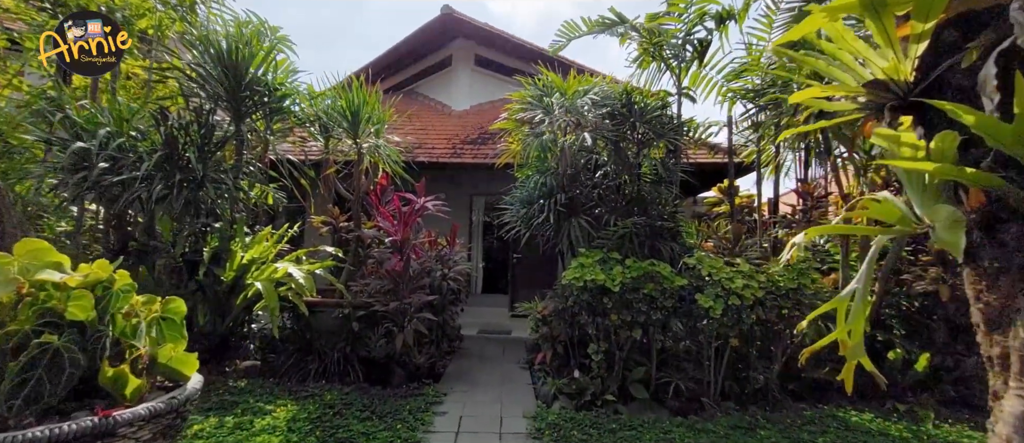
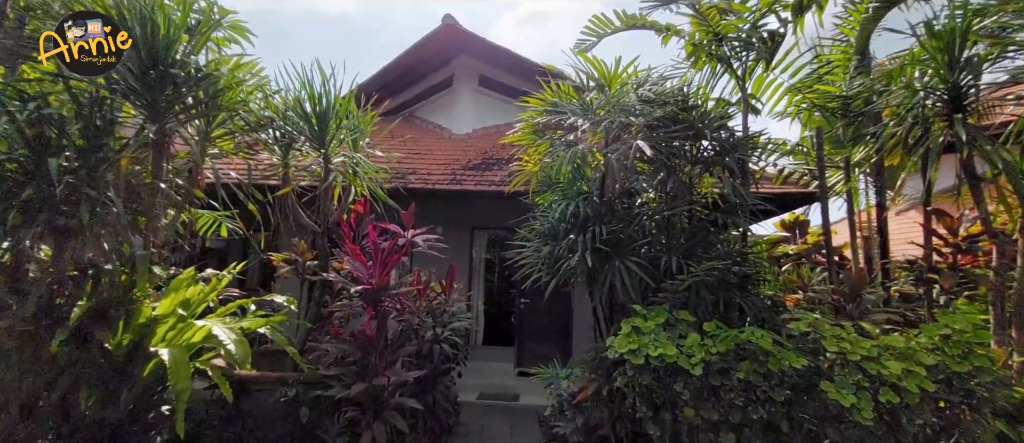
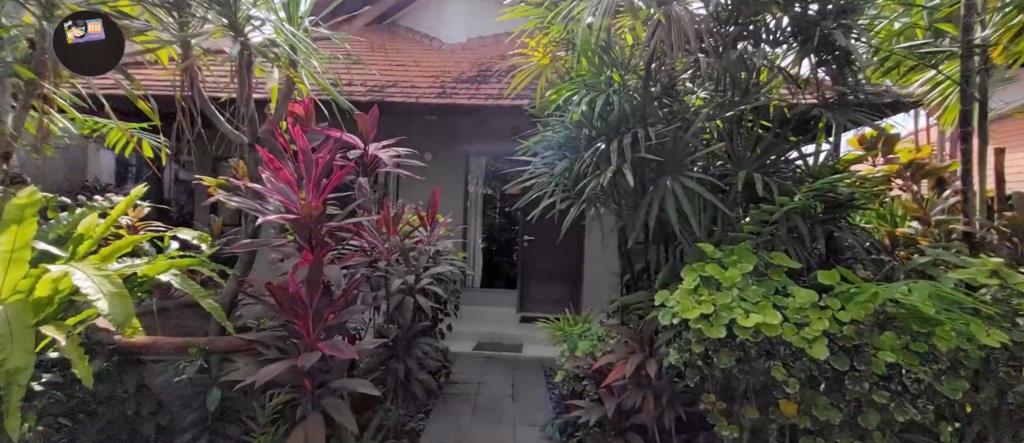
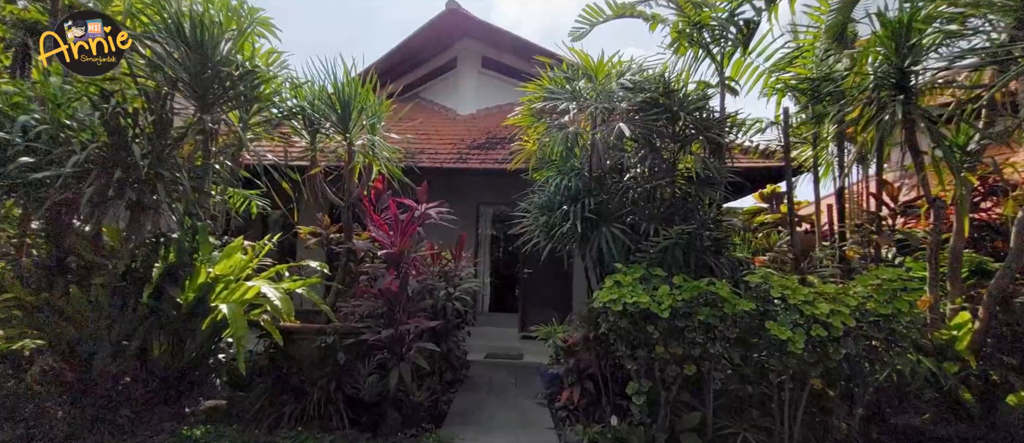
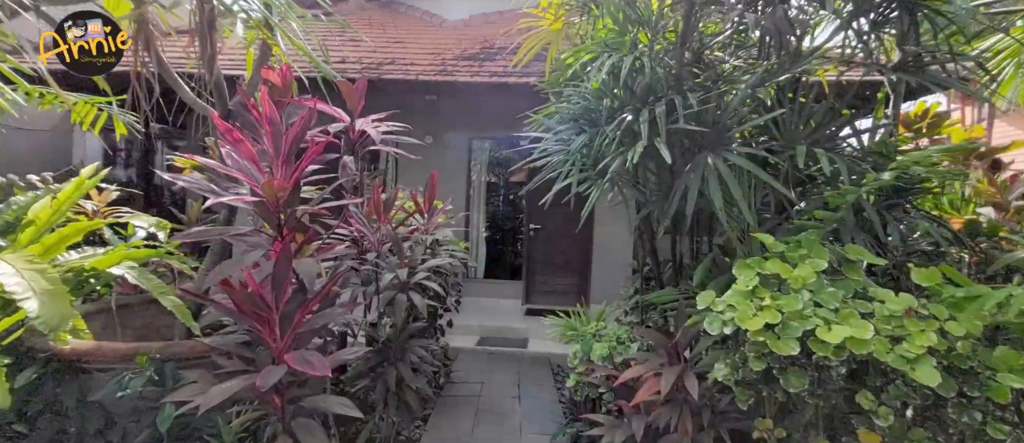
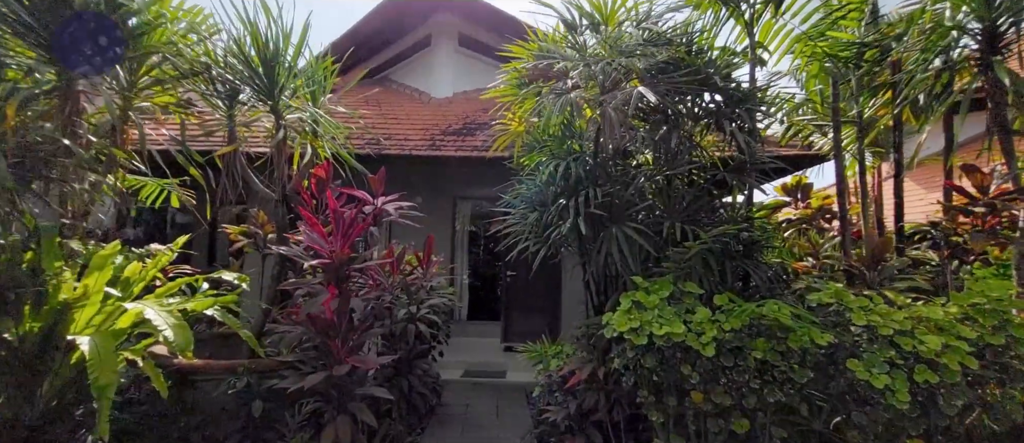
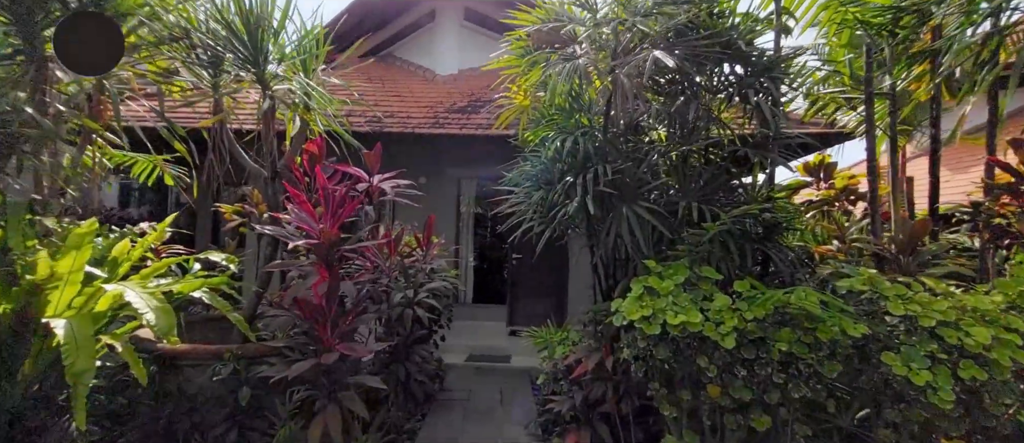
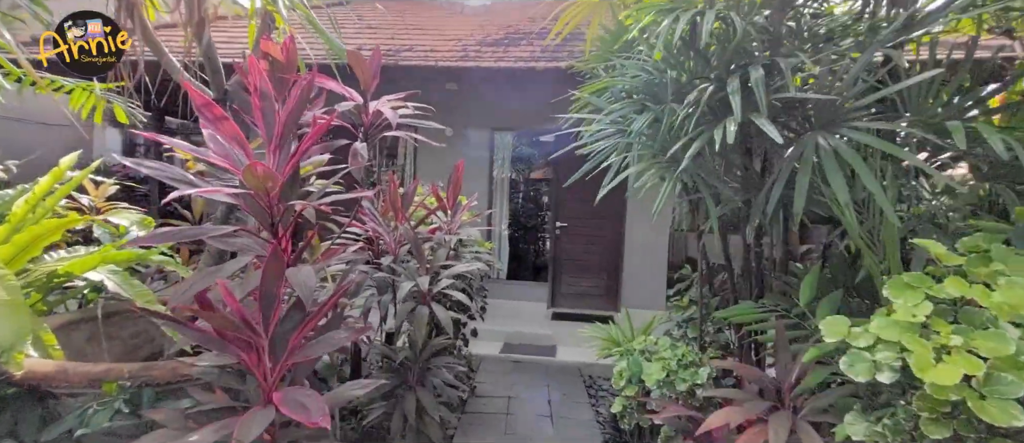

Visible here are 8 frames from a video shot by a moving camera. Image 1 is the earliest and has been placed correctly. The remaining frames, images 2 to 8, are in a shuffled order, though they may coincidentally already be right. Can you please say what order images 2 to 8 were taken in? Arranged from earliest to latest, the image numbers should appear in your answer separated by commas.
4, 2, 6, 7, 3, 5, 8
